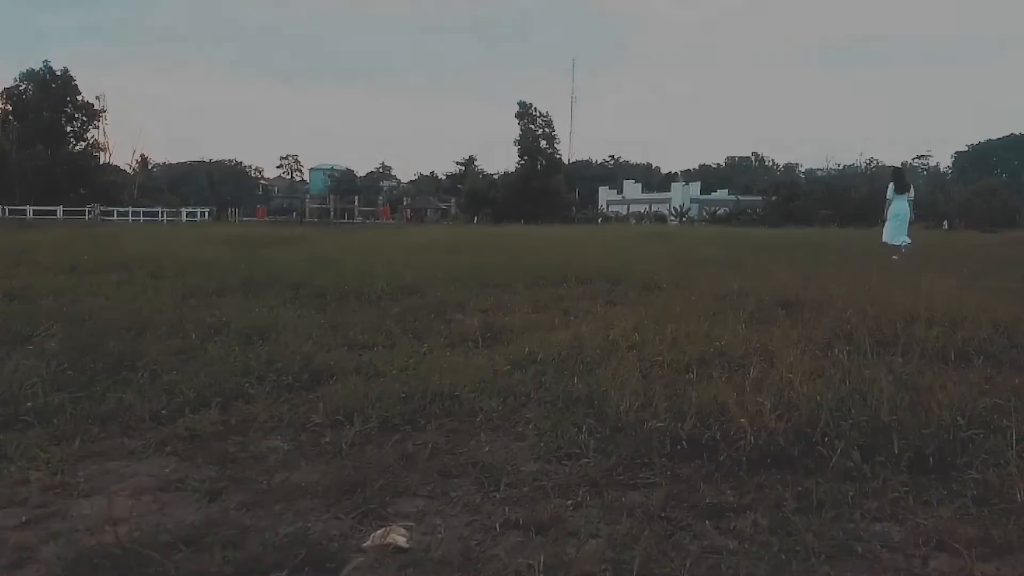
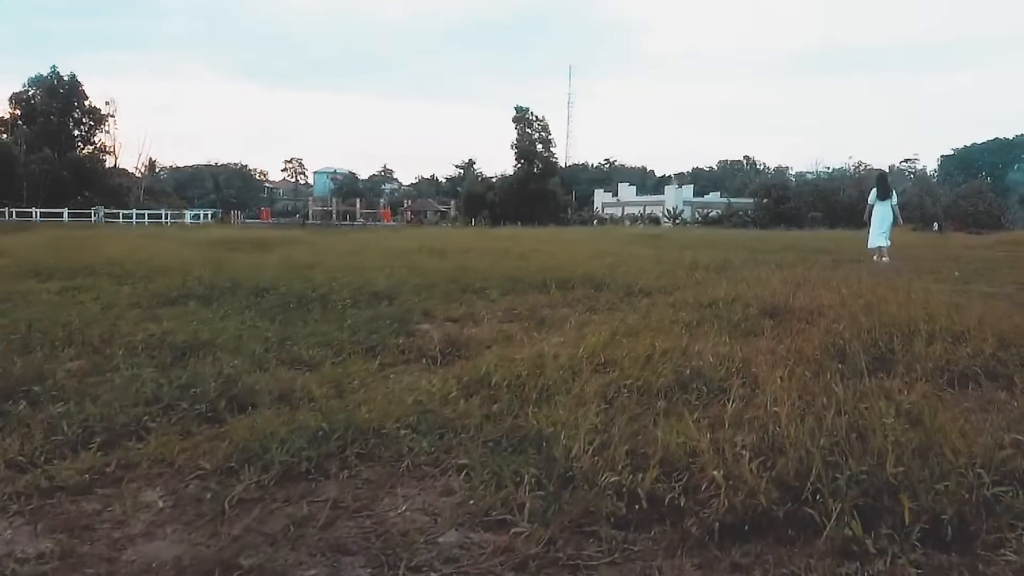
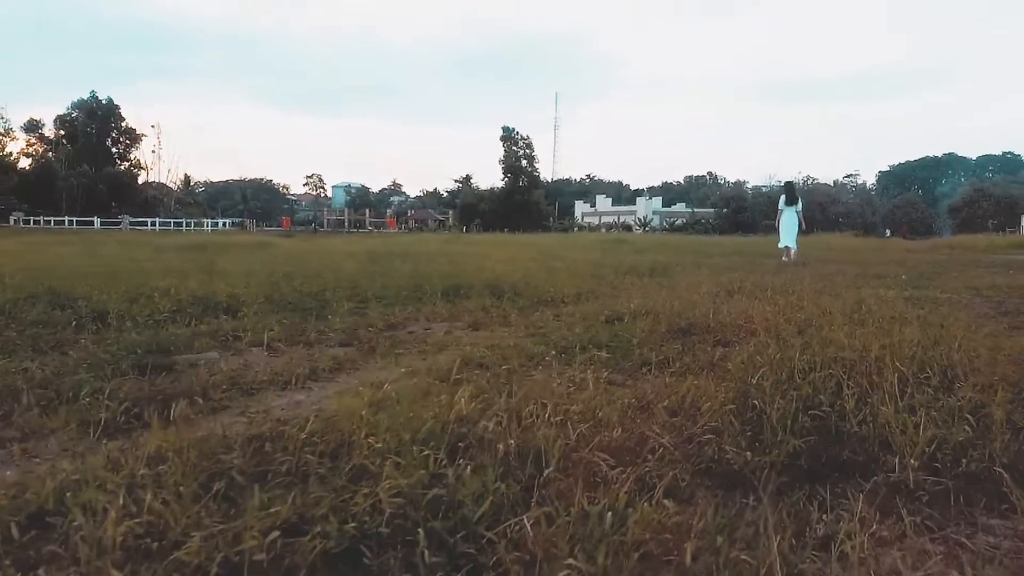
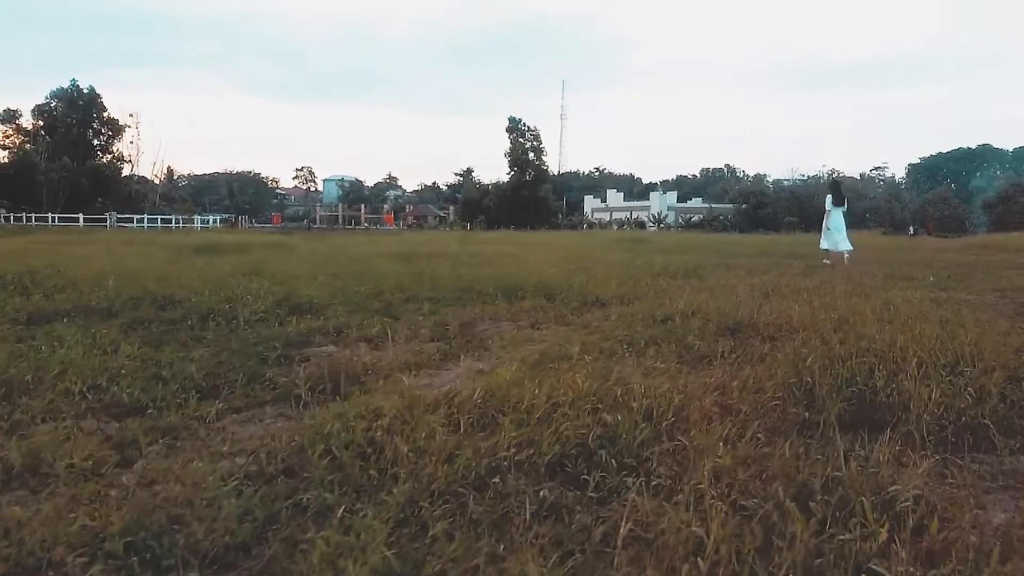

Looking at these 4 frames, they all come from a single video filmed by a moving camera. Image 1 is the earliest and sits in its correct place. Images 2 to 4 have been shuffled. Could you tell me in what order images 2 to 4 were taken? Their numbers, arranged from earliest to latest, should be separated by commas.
2, 4, 3
